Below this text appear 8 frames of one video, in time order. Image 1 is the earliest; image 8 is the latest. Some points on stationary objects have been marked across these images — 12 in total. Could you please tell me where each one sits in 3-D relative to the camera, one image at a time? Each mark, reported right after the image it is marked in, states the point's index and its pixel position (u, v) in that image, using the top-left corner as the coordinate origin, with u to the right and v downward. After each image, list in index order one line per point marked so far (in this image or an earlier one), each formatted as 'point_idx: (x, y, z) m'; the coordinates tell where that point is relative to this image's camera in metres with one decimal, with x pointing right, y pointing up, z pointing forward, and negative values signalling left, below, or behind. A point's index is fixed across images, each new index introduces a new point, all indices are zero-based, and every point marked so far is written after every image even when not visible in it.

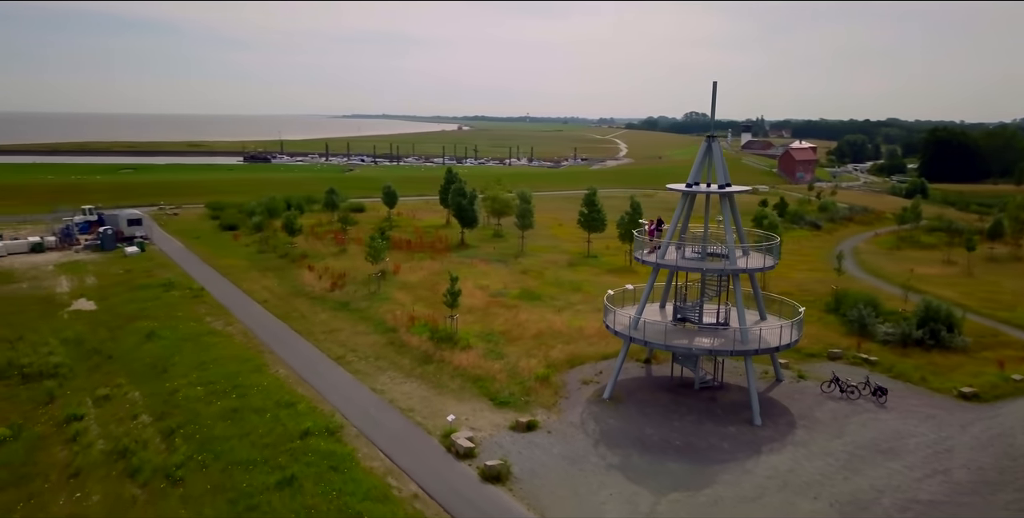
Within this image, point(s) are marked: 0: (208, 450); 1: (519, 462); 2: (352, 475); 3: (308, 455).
0: (-6.8, -4.2, +18.1) m
1: (+0.2, -4.4, +17.9) m
2: (-3.3, -4.5, +16.8) m
3: (-4.4, -4.3, +17.7) m
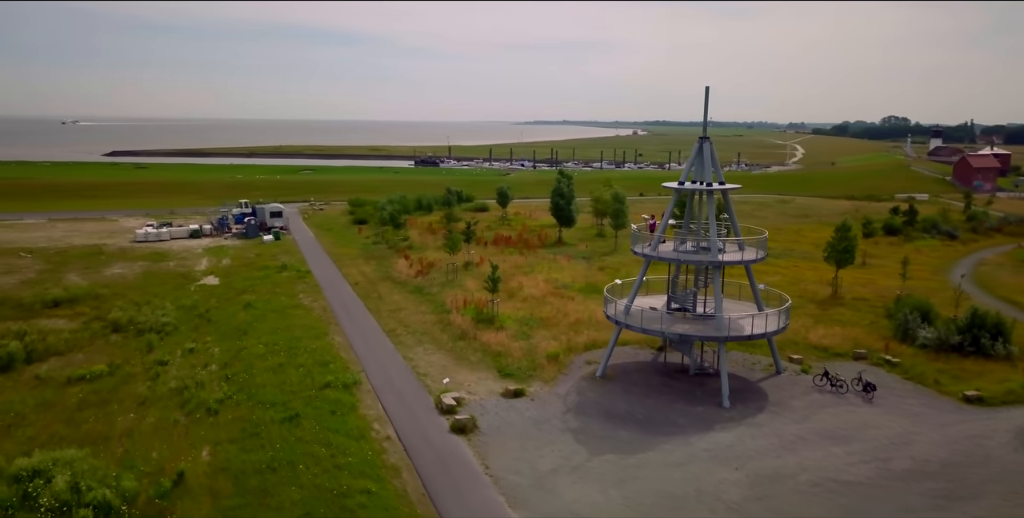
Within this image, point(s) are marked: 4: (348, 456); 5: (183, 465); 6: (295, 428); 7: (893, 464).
0: (-7.3, -3.6, +22.1) m
1: (-0.5, -4.0, +20.5) m
2: (-4.2, -3.9, +20.1) m
3: (-5.1, -3.7, +21.3) m
4: (-3.5, -4.3, +17.9) m
5: (-7.1, -4.4, +17.5) m
6: (-5.2, -4.0, +19.4) m
7: (+8.4, -4.5, +18.1) m
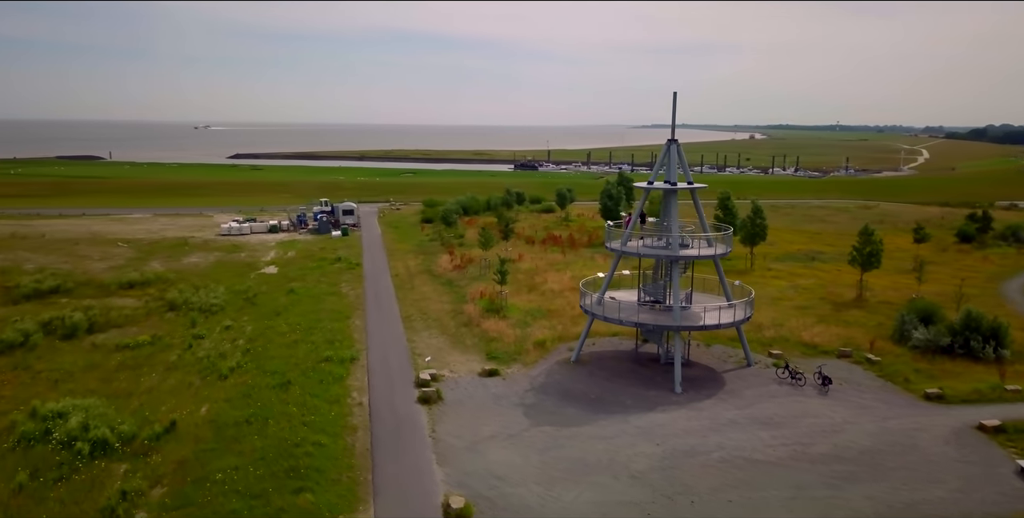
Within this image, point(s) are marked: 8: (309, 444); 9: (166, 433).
0: (-8.0, -3.2, +25.2) m
1: (-1.5, -3.8, +22.8) m
2: (-5.2, -3.6, +22.8) m
3: (-5.9, -3.3, +24.1) m
4: (-4.9, -4.0, +20.6) m
5: (-8.4, -4.0, +20.7) m
6: (-6.3, -3.7, +22.3) m
7: (+7.0, -4.4, +19.1) m
8: (-4.6, -4.3, +18.7) m
9: (-8.3, -4.1, +19.5) m
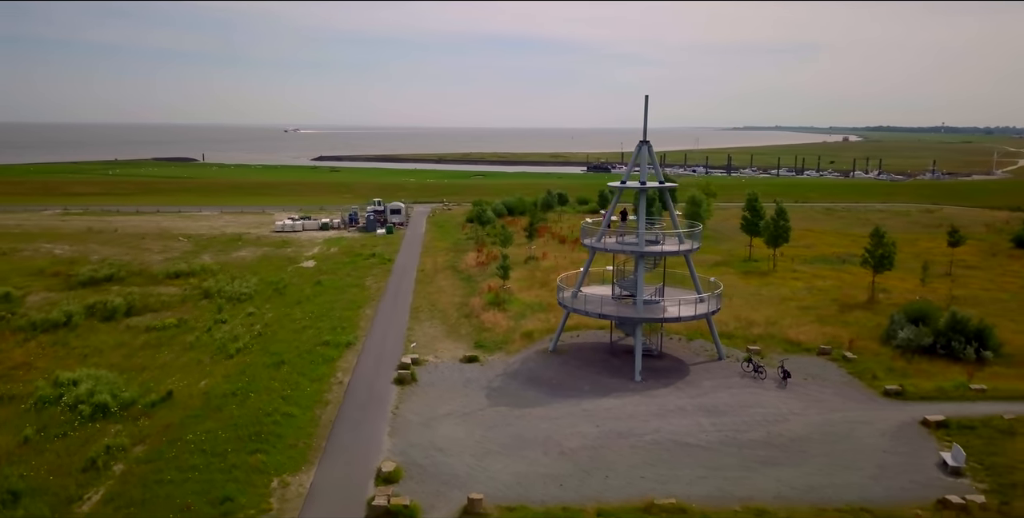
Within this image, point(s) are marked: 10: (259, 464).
0: (-8.5, -2.9, +27.7) m
1: (-2.4, -3.5, +24.5) m
2: (-6.0, -3.3, +25.0) m
3: (-6.6, -3.1, +26.4) m
4: (-5.9, -3.7, +22.7) m
5: (-9.5, -3.6, +23.2) m
6: (-7.2, -3.4, +24.5) m
7: (+5.7, -4.3, +20.0) m
8: (-5.9, -4.0, +20.8) m
9: (-9.5, -3.8, +22.0) m
10: (-5.5, -4.5, +17.8) m
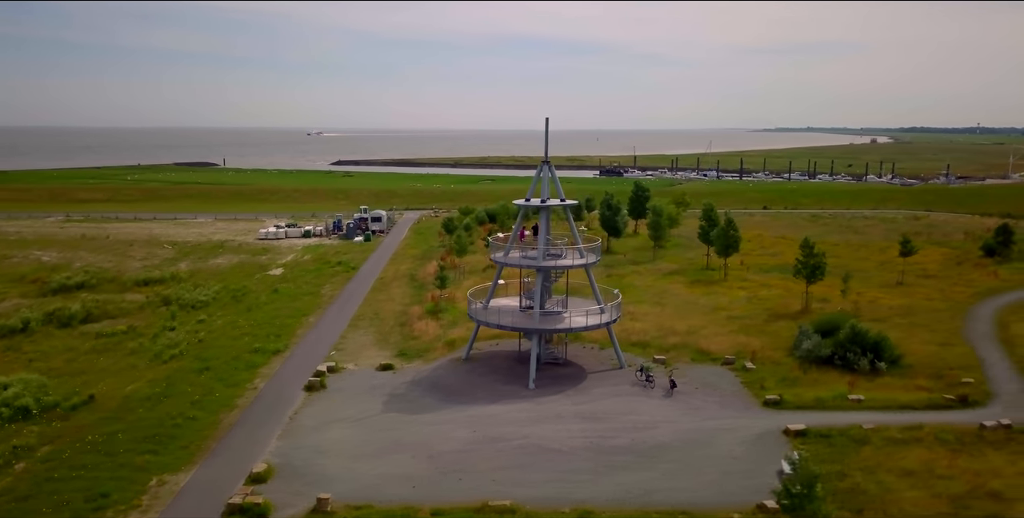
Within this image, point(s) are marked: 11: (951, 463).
0: (-11.4, -3.3, +29.5) m
1: (-5.4, -4.0, +26.1) m
2: (-9.0, -3.7, +26.7) m
3: (-9.5, -3.5, +28.1) m
4: (-9.0, -4.1, +24.4) m
5: (-12.5, -4.0, +25.0) m
6: (-10.2, -3.8, +26.3) m
7: (+2.6, -4.7, +21.3) m
8: (-9.1, -4.4, +22.6) m
9: (-12.6, -4.2, +23.8) m
10: (-8.8, -4.9, +19.5) m
11: (+10.7, -5.0, +20.0) m
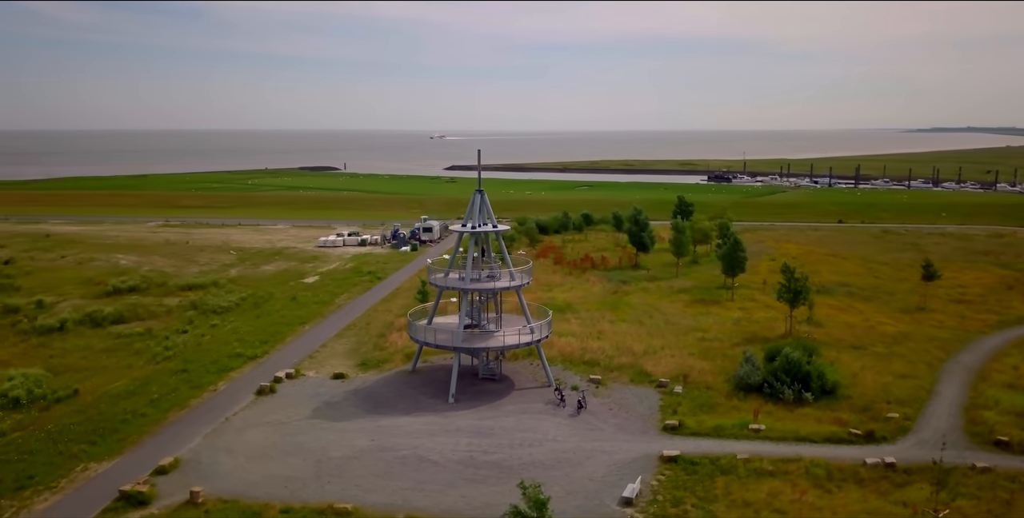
0: (-13.2, -3.9, +33.2) m
1: (-7.8, -4.6, +29.0) m
2: (-11.3, -4.3, +30.1) m
3: (-11.6, -4.1, +31.6) m
4: (-11.6, -4.7, +27.9) m
5: (-15.0, -4.5, +29.0) m
6: (-12.5, -4.3, +29.9) m
7: (-0.7, -5.5, +23.0) m
8: (-12.0, -5.0, +26.1) m
9: (-15.2, -4.7, +27.8) m
10: (-12.2, -5.4, +23.0) m
11: (+7.1, -6.0, +20.5) m
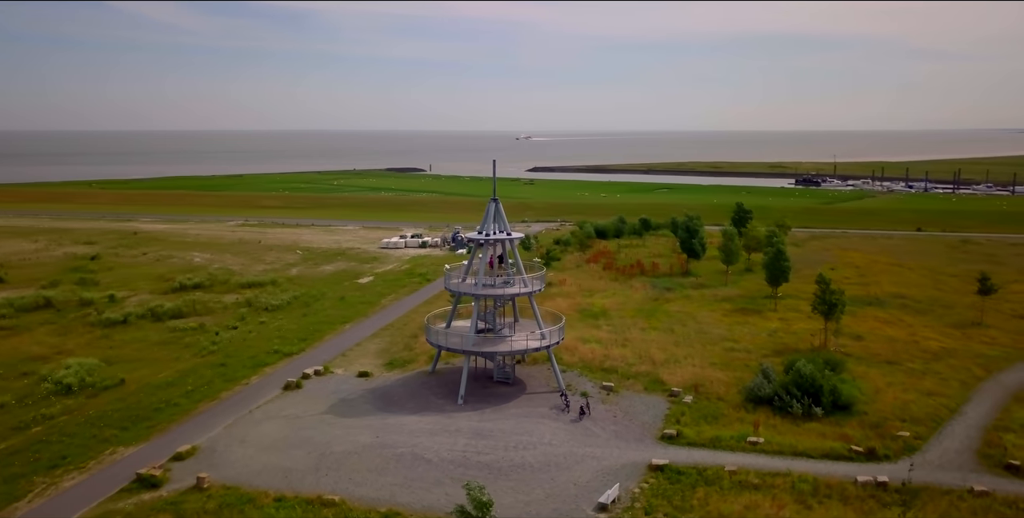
0: (-12.2, -3.9, +35.5) m
1: (-7.3, -4.7, +30.6) m
2: (-10.6, -4.4, +32.2) m
3: (-10.8, -4.1, +33.6) m
4: (-11.3, -4.7, +29.9) m
5: (-14.5, -4.5, +31.4) m
6: (-11.9, -4.4, +32.1) m
7: (-0.9, -5.8, +23.9) m
8: (-11.8, -5.0, +28.2) m
9: (-14.8, -4.7, +30.3) m
10: (-12.4, -5.5, +25.1) m
11: (+6.6, -6.4, +20.5) m
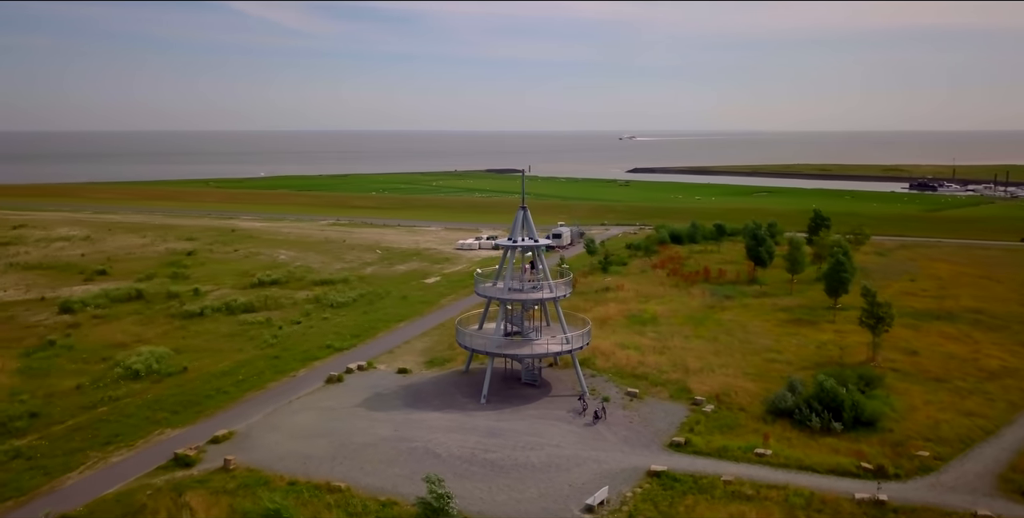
0: (-10.4, -3.9, +38.0) m
1: (-6.2, -4.8, +32.6) m
2: (-9.2, -4.4, +34.5) m
3: (-9.2, -4.1, +36.0) m
4: (-10.2, -4.7, +32.4) m
5: (-13.2, -4.5, +34.3) m
6: (-10.5, -4.4, +34.6) m
7: (-0.8, -6.0, +25.1) m
8: (-10.9, -5.0, +30.7) m
9: (-13.7, -4.6, +33.2) m
10: (-11.9, -5.5, +27.7) m
11: (+6.2, -6.7, +20.7) m
